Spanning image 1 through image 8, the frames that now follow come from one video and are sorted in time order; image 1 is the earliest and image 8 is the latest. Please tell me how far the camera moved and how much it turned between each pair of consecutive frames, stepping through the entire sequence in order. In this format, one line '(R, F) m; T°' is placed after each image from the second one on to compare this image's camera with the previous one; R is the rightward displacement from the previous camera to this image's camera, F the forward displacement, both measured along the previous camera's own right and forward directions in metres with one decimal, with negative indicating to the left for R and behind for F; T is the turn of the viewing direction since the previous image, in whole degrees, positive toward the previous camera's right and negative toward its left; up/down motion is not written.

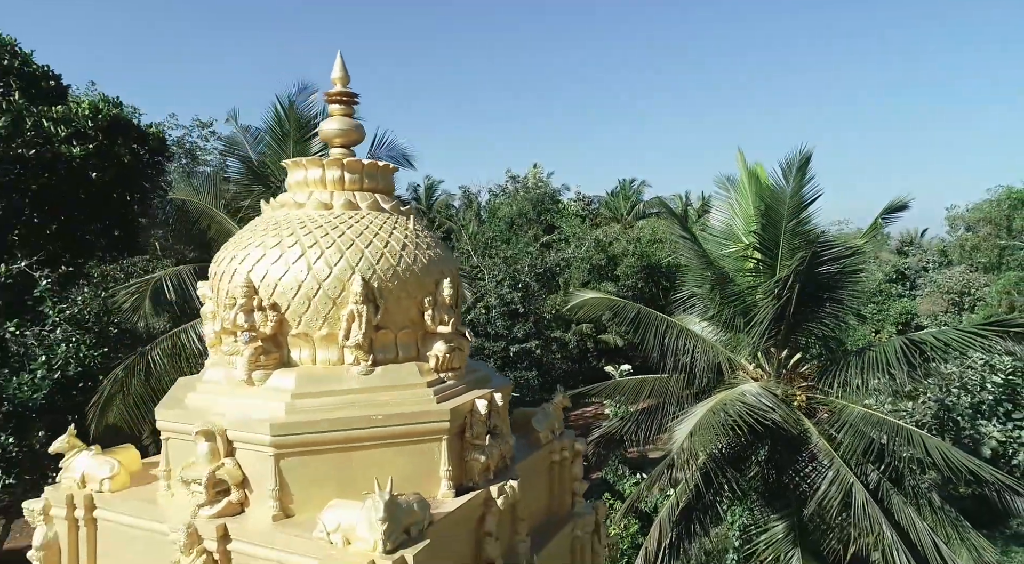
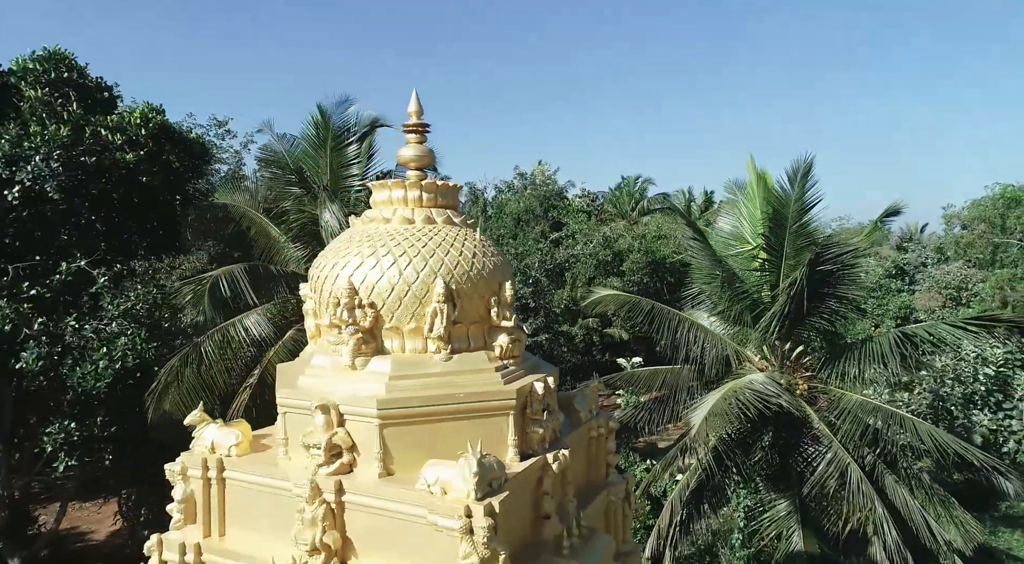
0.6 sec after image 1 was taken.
(-0.3, -0.8) m; 0°
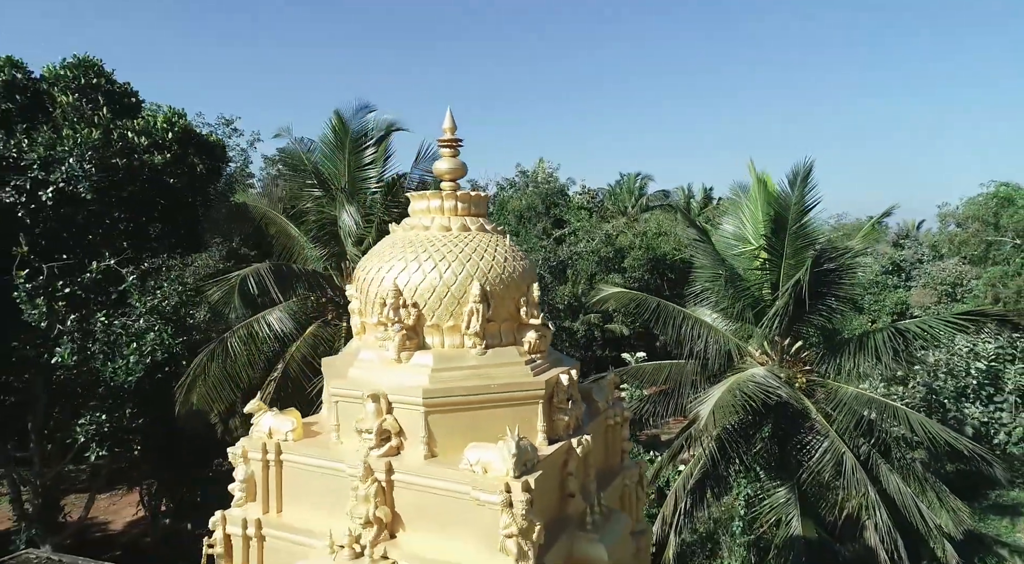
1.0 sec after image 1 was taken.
(-0.2, -0.5) m; 0°
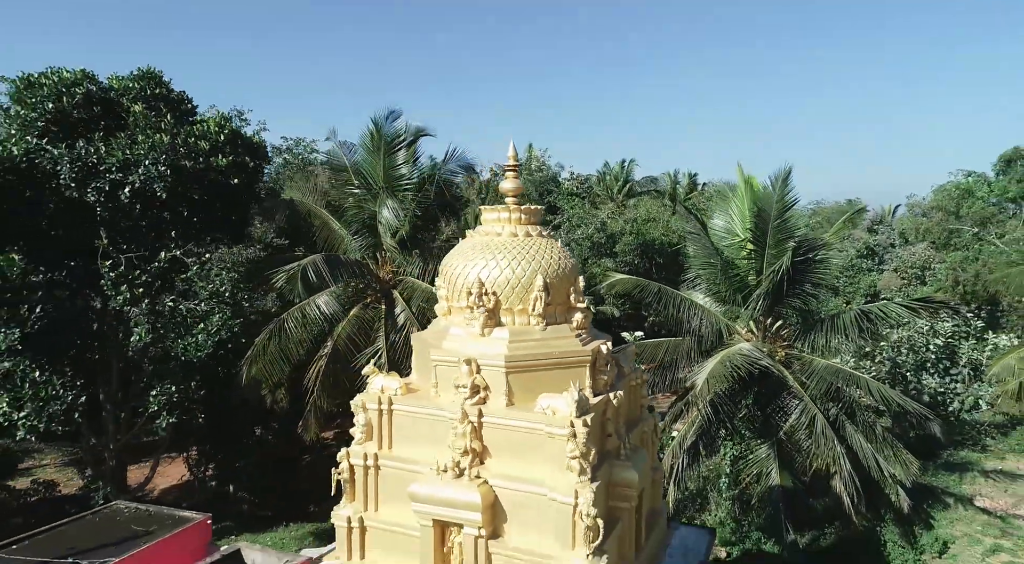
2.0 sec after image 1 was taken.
(-0.6, -1.7) m; +1°
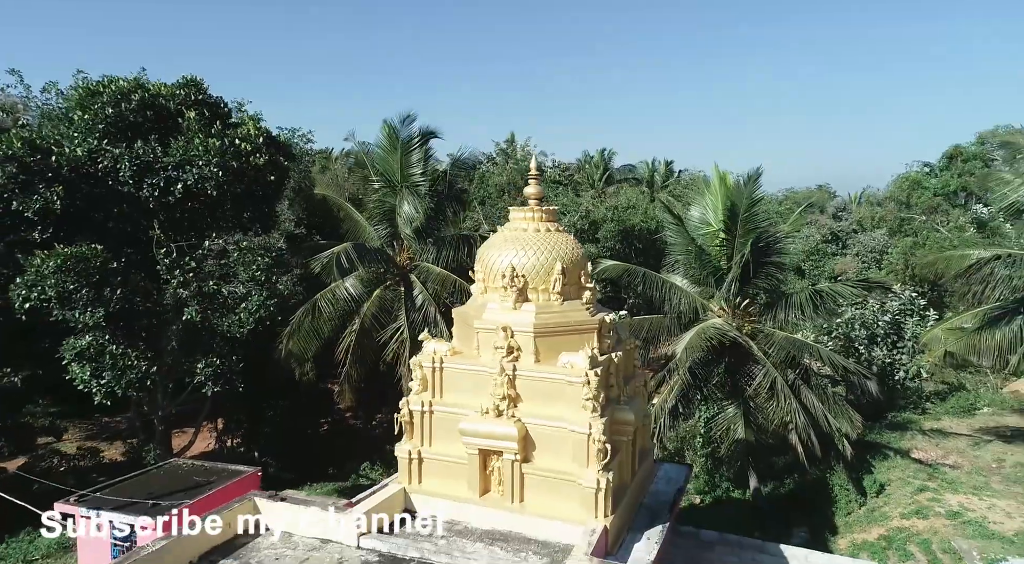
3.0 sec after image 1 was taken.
(-0.6, -2.0) m; +2°
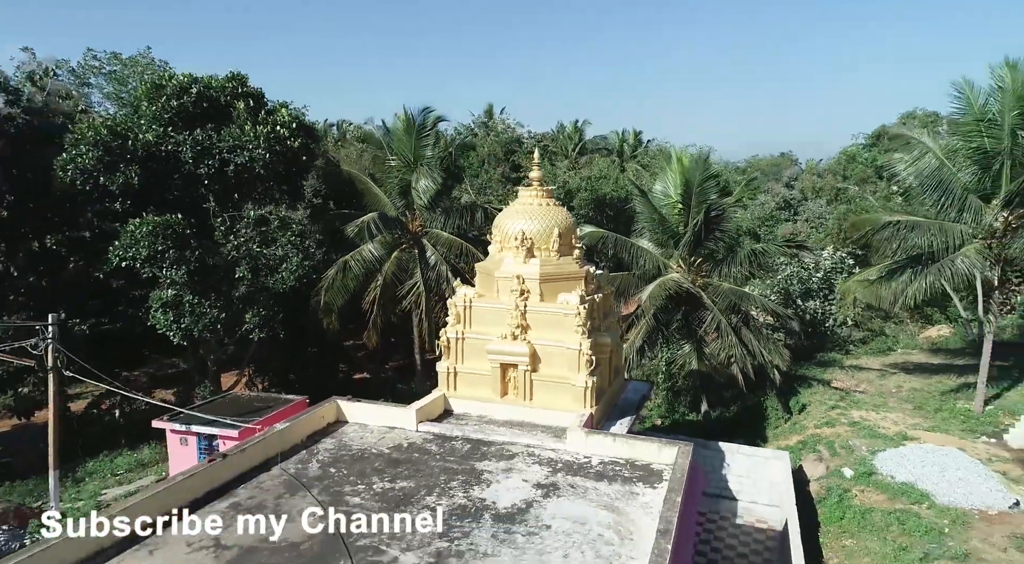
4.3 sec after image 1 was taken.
(-0.6, -3.3) m; +2°
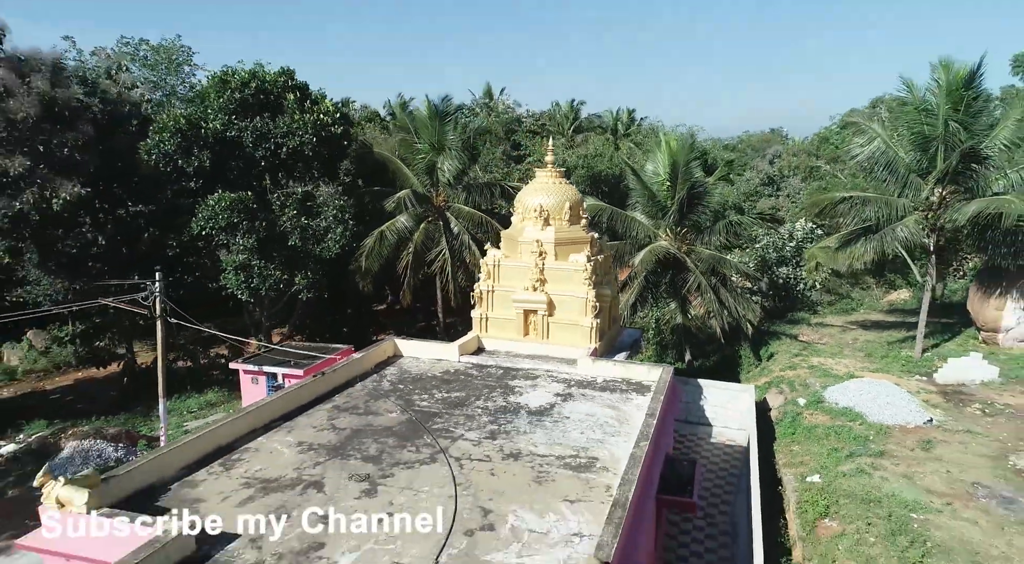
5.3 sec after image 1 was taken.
(-0.5, -3.1) m; +1°
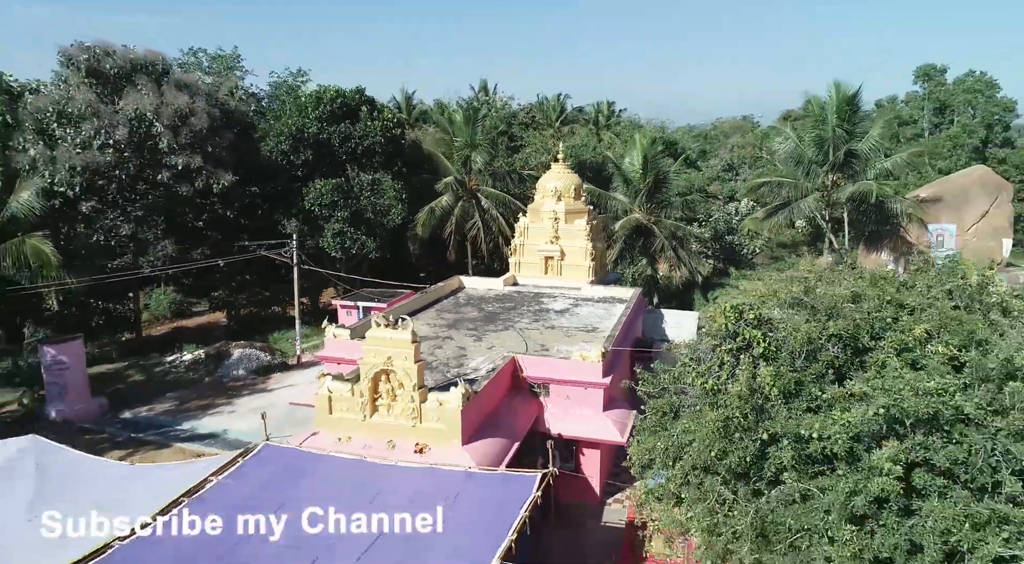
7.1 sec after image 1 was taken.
(-1.3, -7.7) m; +1°
